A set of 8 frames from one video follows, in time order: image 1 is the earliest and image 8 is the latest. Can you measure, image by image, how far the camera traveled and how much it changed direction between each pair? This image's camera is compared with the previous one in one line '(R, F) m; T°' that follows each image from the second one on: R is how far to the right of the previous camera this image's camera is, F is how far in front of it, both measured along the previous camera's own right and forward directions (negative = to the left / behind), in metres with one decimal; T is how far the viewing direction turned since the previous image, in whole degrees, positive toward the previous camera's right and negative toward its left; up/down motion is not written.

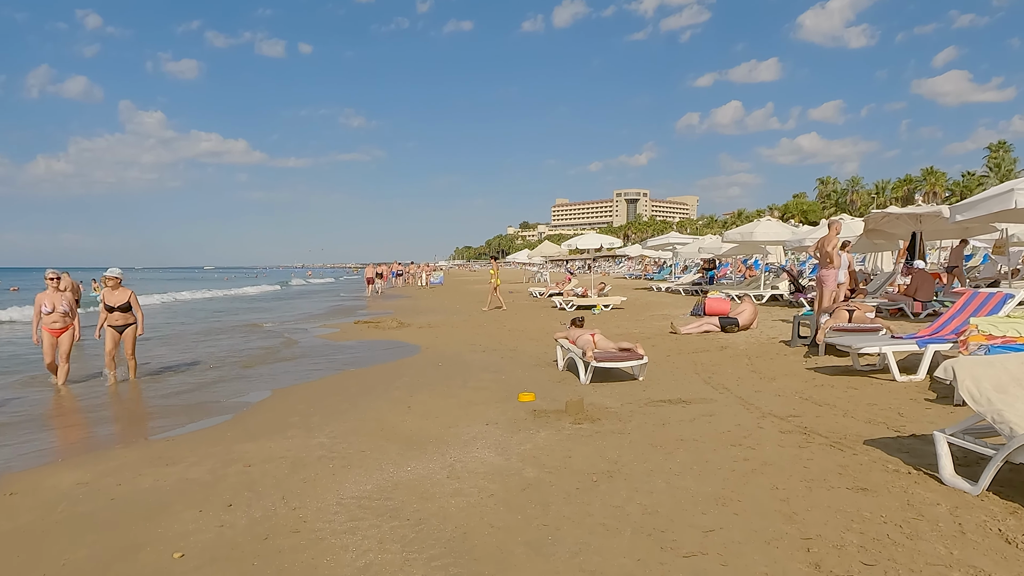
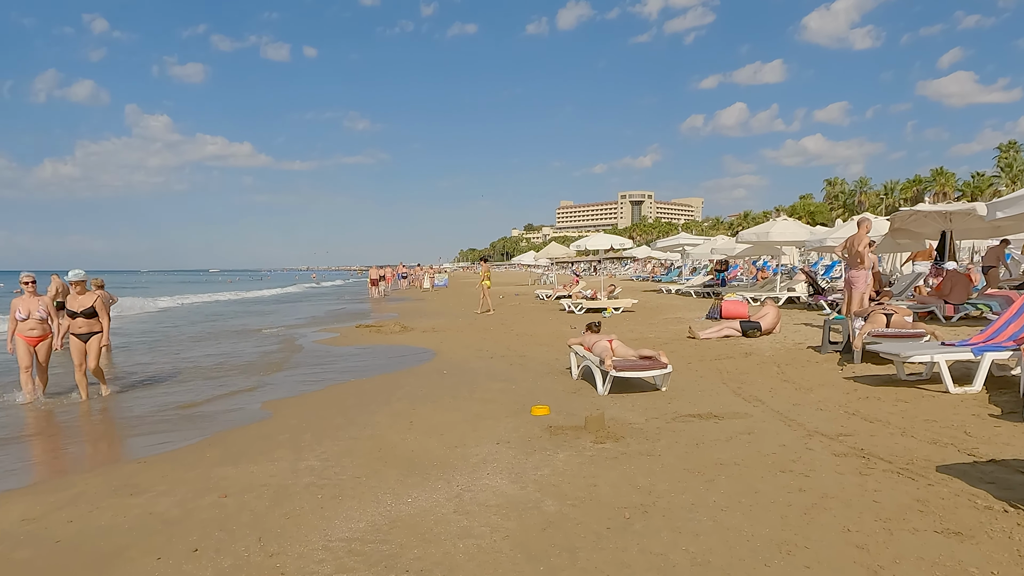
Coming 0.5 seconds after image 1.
(-0.1, +0.6) m; 0°
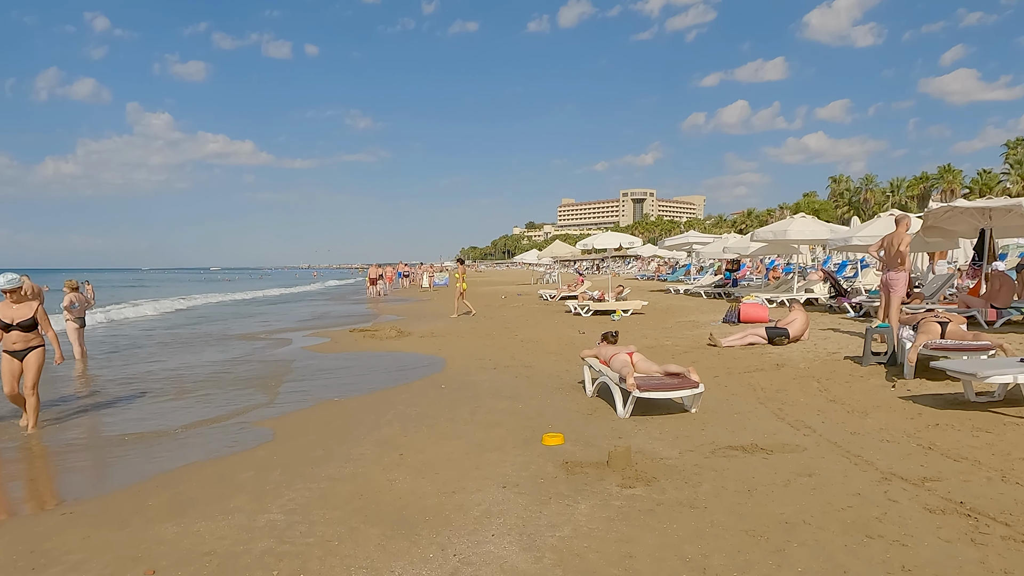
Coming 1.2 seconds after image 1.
(-0.1, +0.9) m; 0°
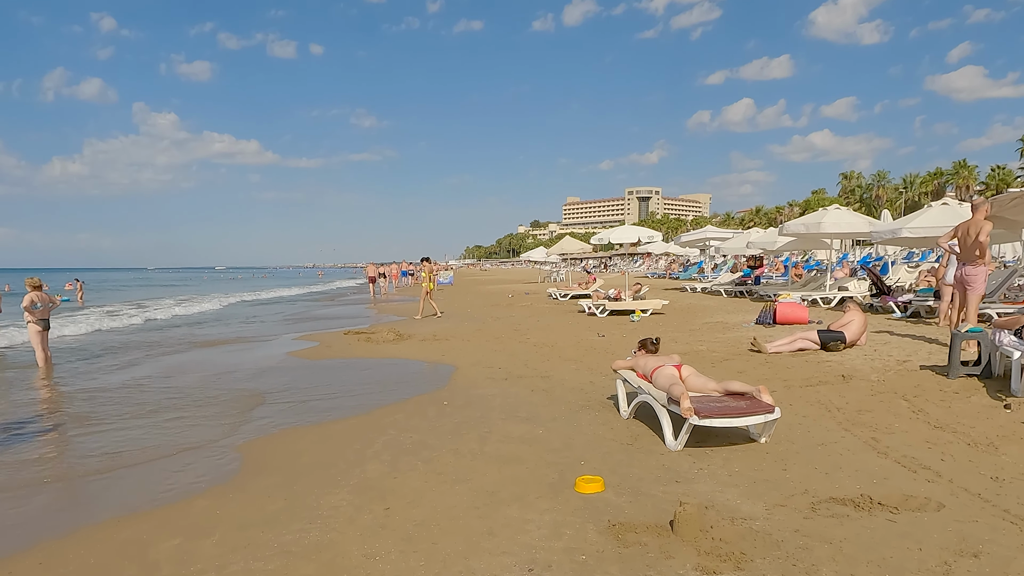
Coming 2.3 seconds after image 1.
(-0.1, +1.2) m; 0°
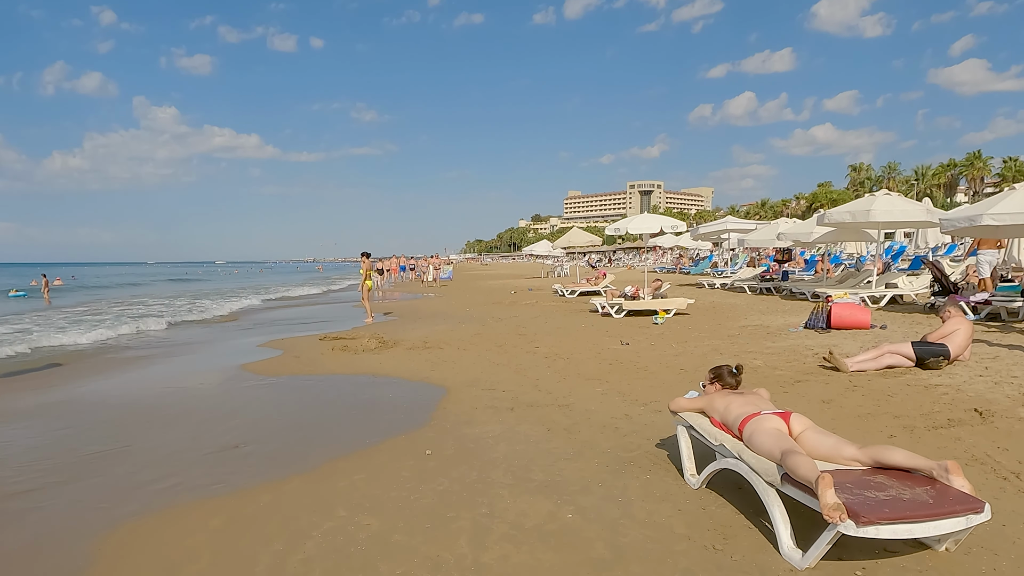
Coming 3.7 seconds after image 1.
(-0.1, +1.8) m; 0°
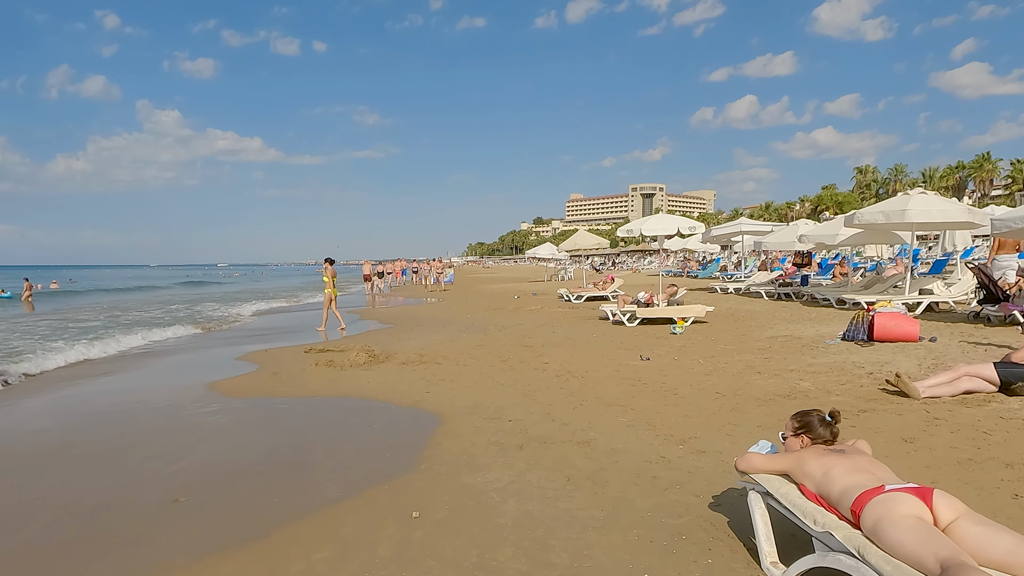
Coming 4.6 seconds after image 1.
(0.0, +1.0) m; 0°
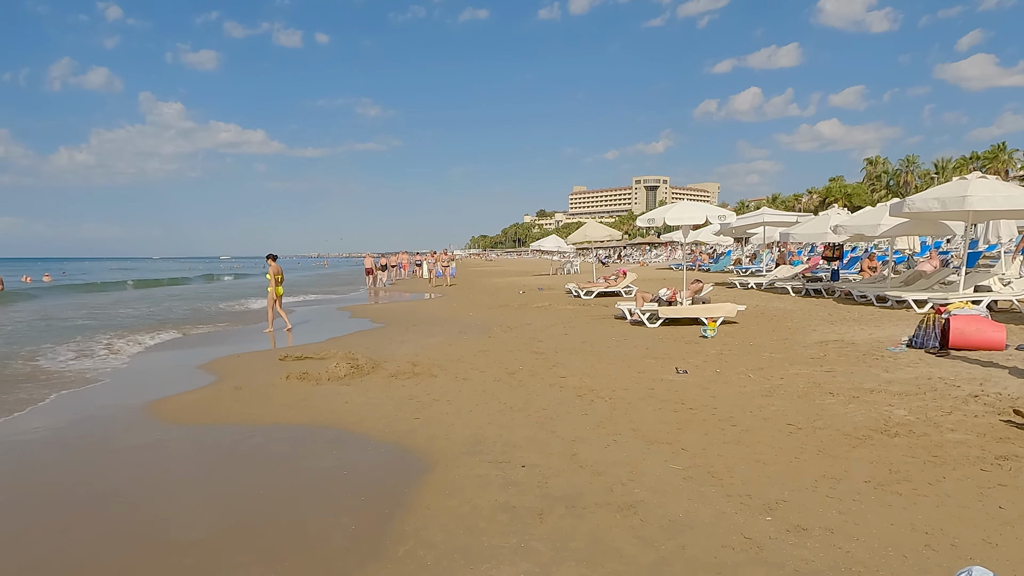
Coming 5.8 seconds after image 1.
(-0.1, +1.4) m; 0°
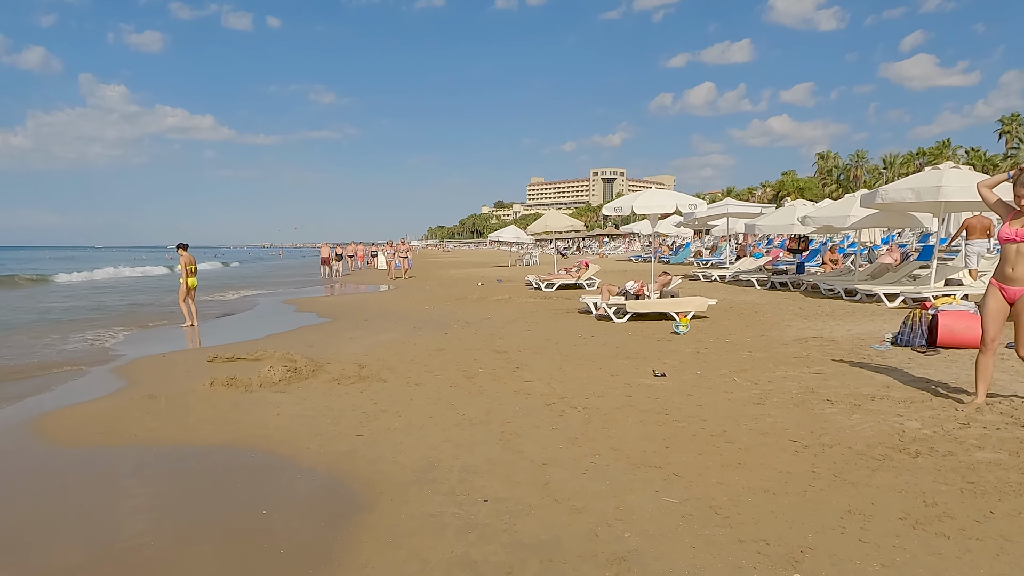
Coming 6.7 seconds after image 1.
(0.0, +0.8) m; +4°
